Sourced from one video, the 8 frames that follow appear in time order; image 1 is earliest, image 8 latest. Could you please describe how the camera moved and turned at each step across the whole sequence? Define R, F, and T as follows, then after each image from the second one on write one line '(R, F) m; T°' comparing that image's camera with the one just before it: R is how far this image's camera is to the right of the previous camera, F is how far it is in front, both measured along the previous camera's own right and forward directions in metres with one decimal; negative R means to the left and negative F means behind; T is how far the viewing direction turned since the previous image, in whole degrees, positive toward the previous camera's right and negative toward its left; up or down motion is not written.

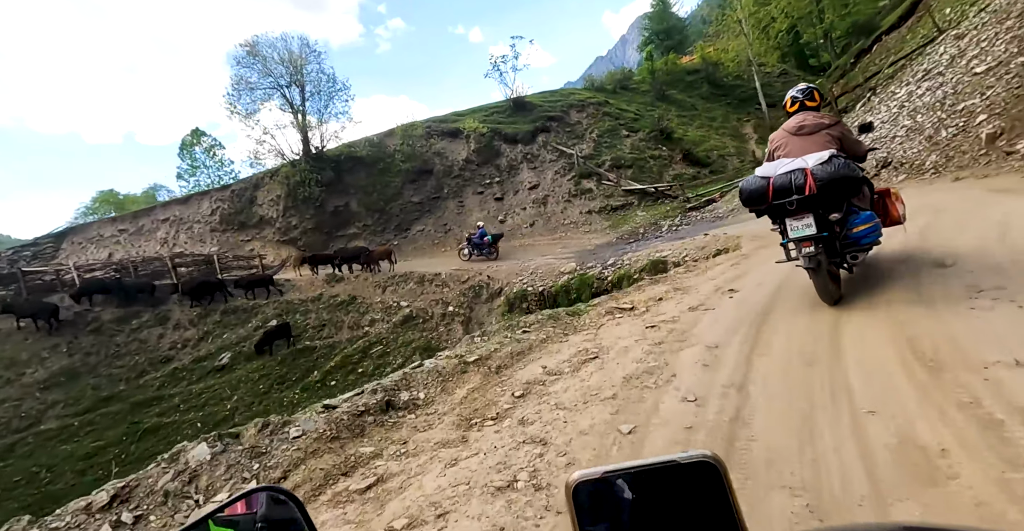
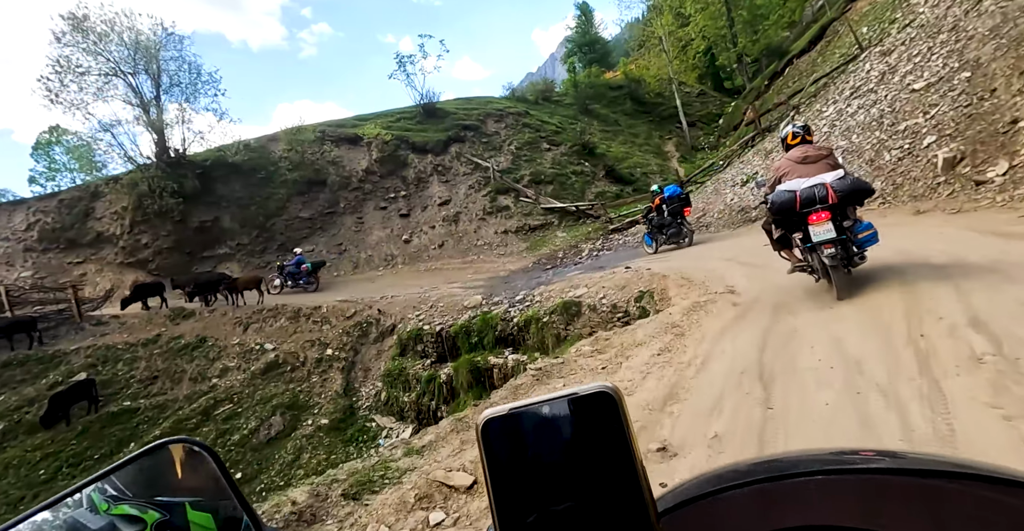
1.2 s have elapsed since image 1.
(+0.9, +2.2) m; +8°
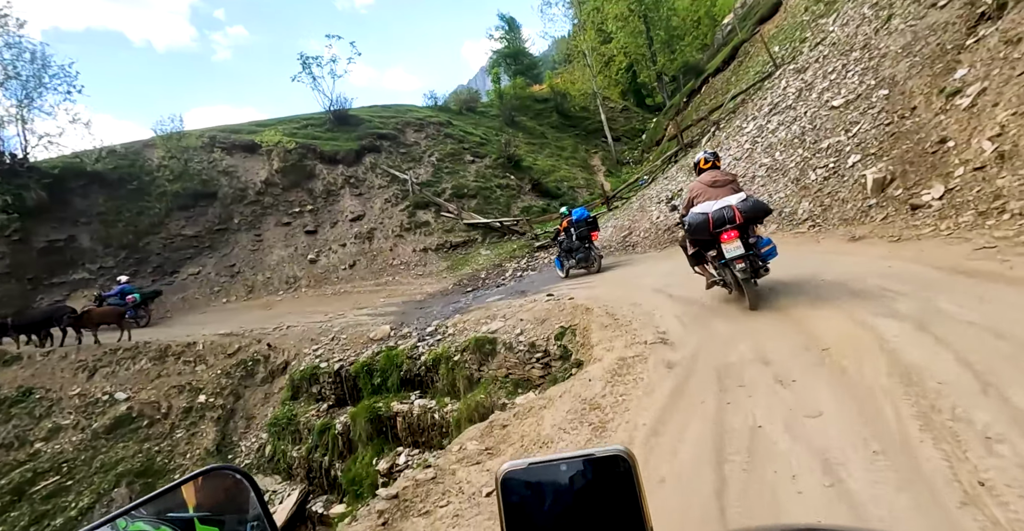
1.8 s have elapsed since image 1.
(+0.4, +1.2) m; +7°
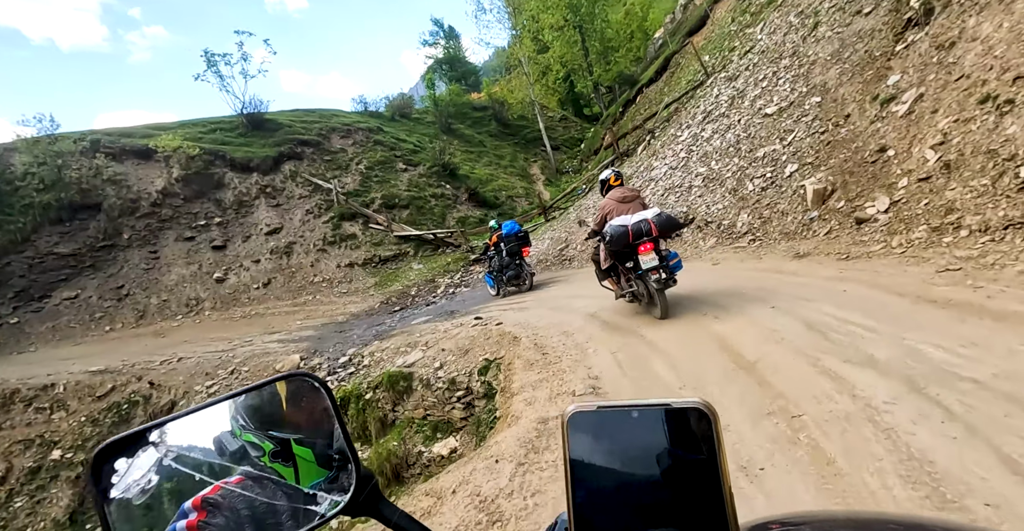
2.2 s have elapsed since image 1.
(+0.4, +0.9) m; +6°
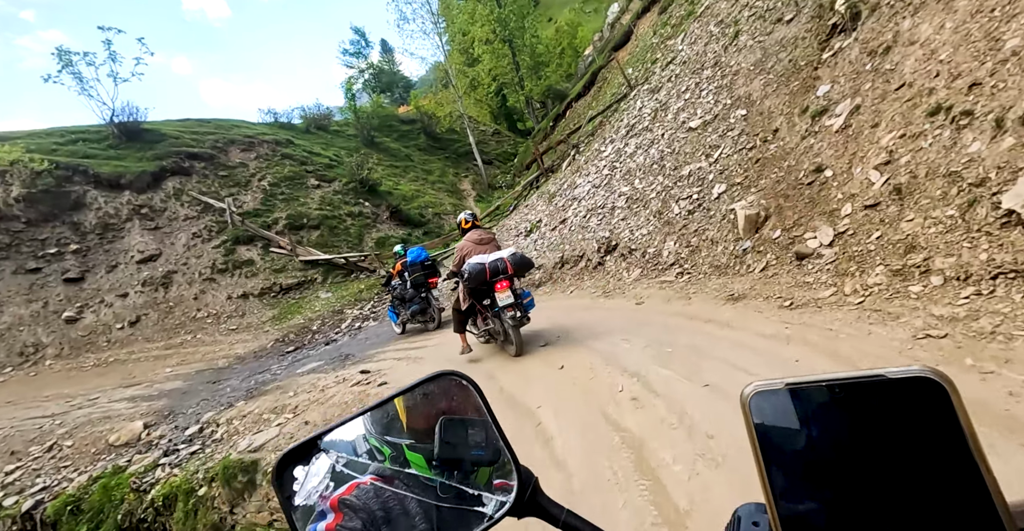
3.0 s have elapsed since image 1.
(+0.7, +1.3) m; +7°
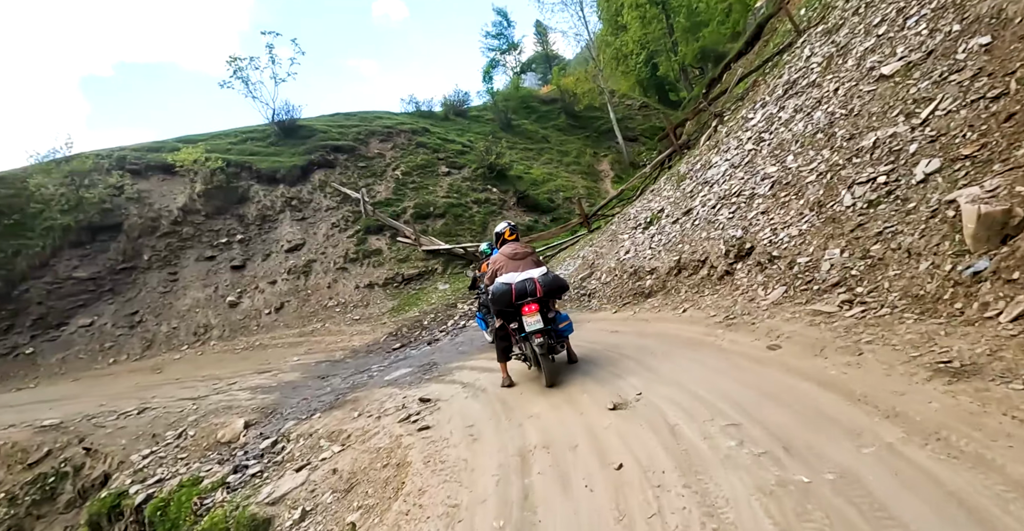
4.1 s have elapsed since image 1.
(+0.7, +1.7) m; -17°
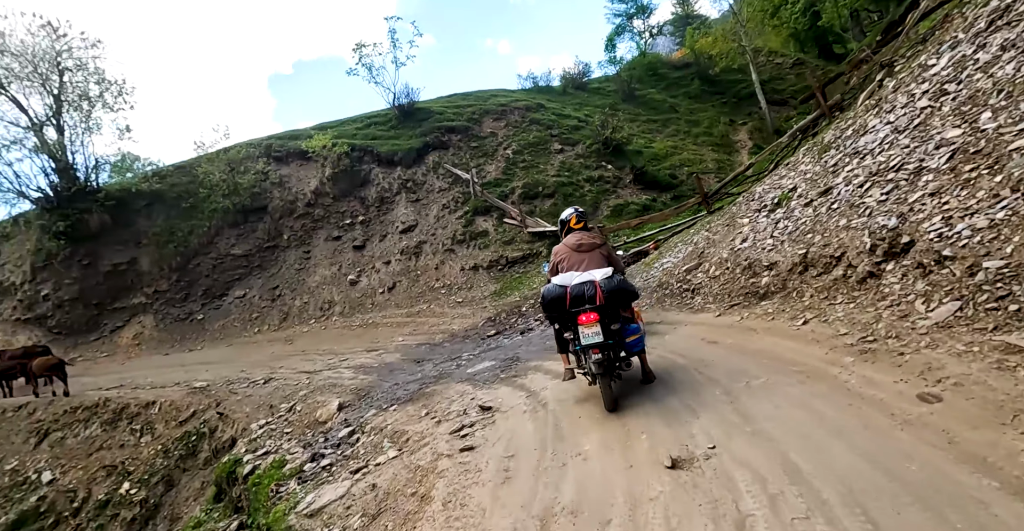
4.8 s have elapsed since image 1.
(+0.6, +0.9) m; -14°
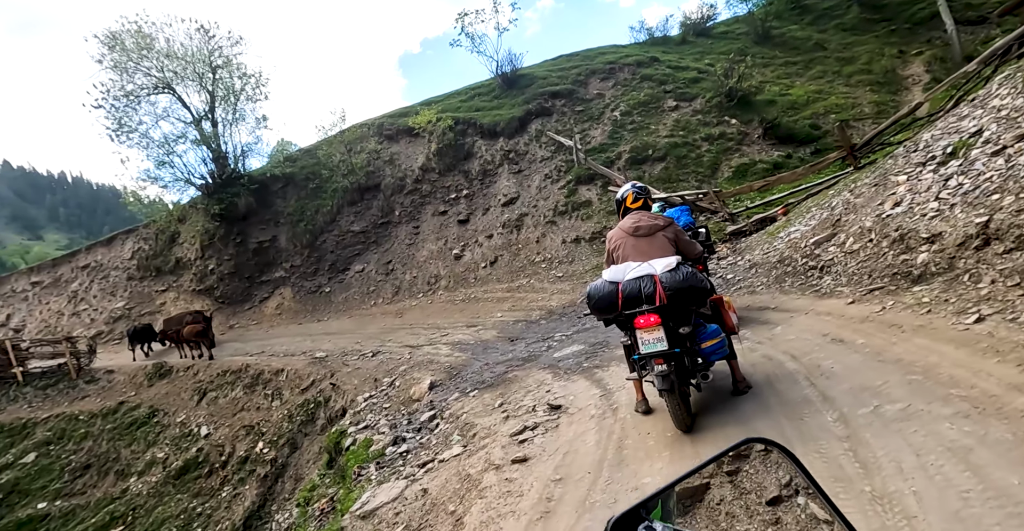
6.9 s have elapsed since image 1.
(+0.5, +0.7) m; -13°
